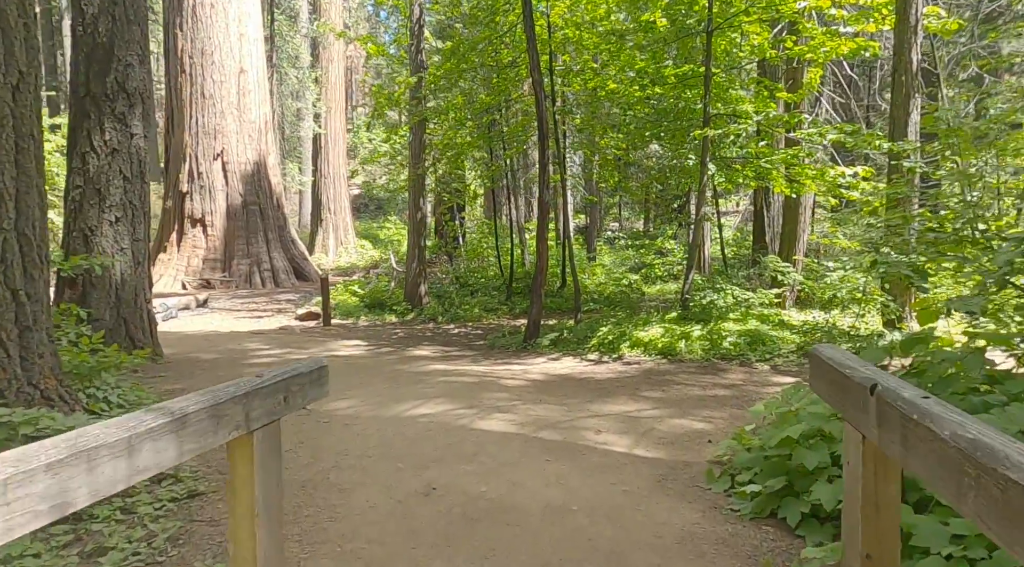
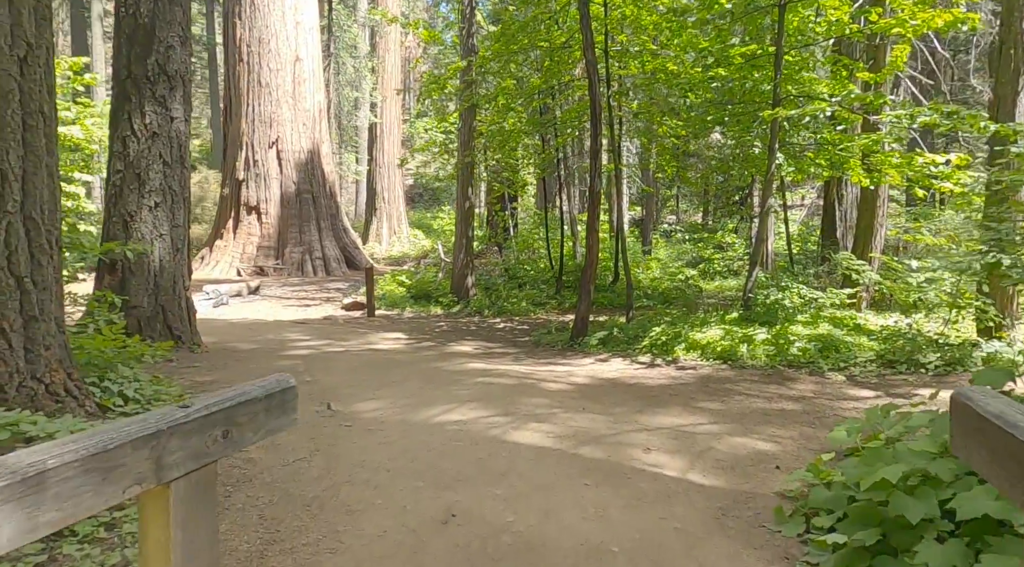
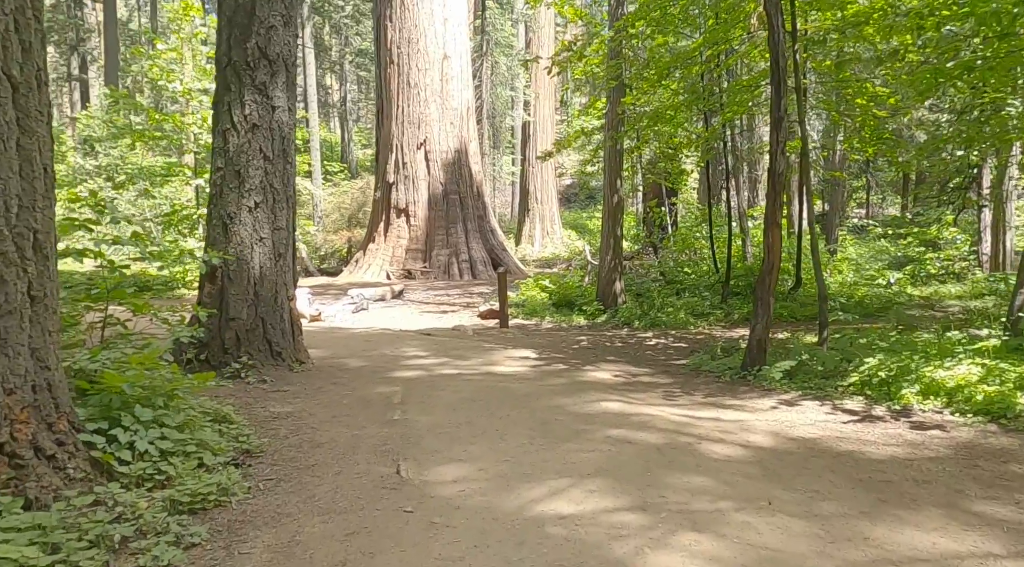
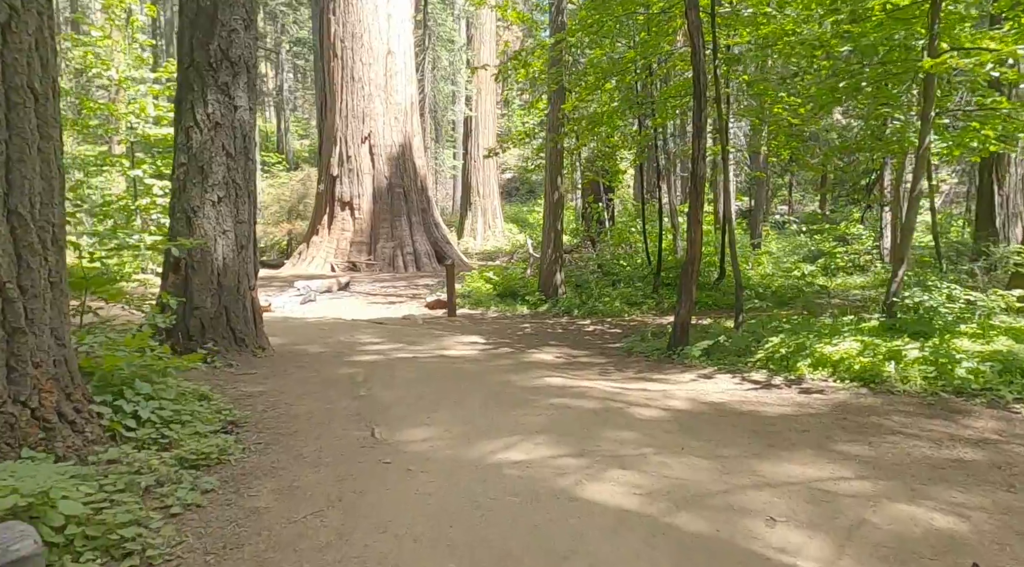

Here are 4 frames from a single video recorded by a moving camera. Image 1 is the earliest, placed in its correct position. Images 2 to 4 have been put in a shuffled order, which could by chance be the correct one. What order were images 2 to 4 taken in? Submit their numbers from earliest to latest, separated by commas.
2, 4, 3
